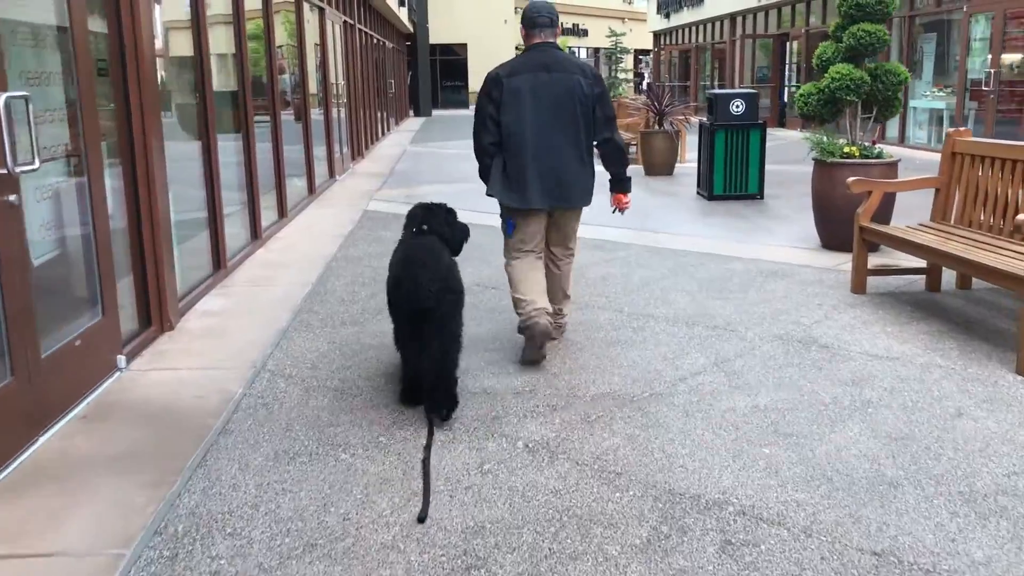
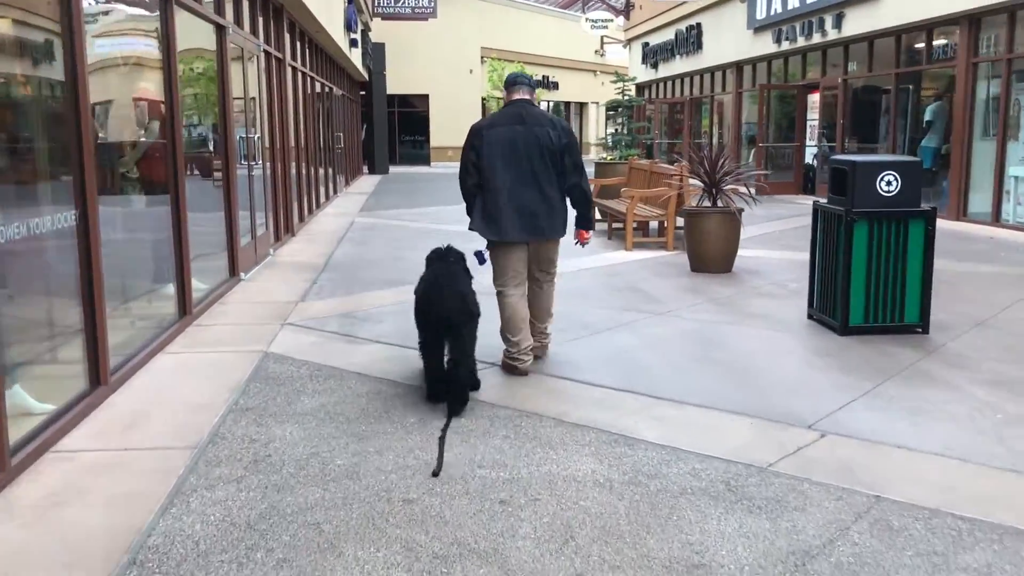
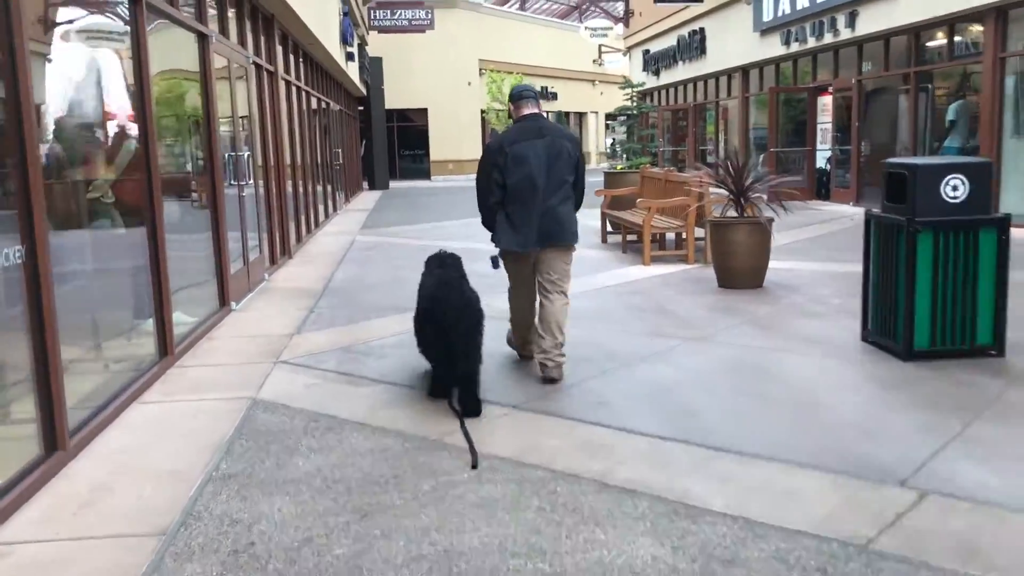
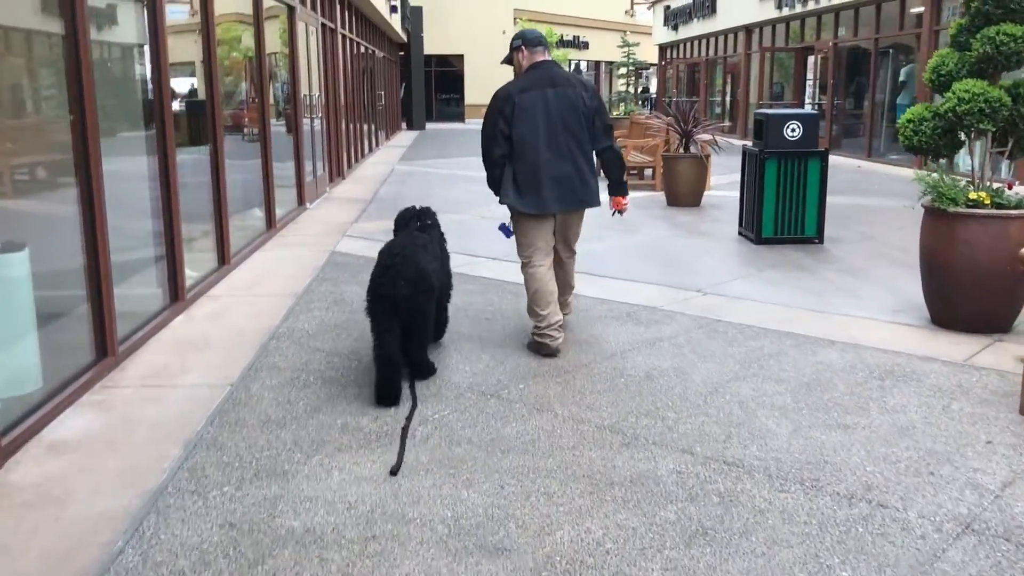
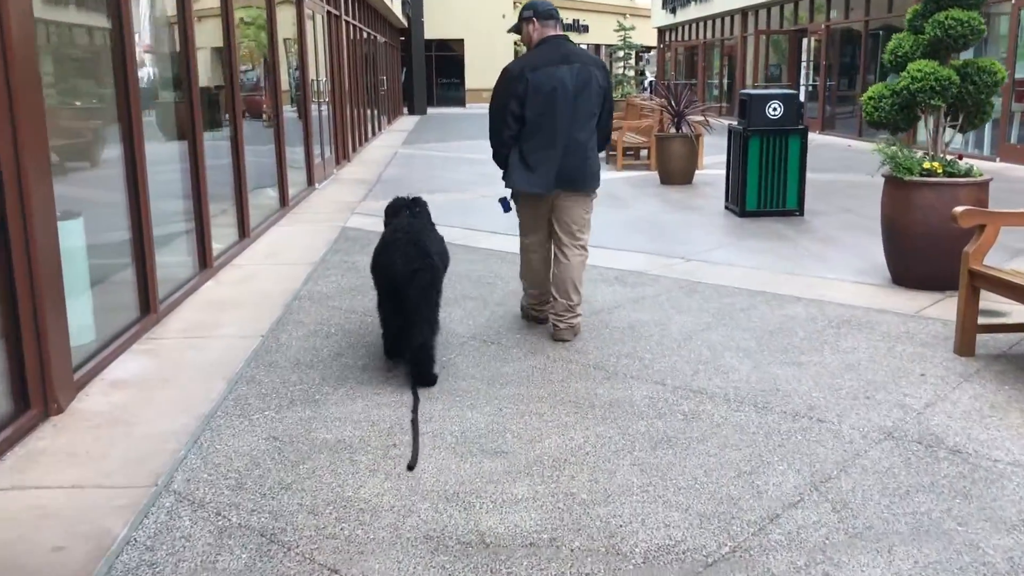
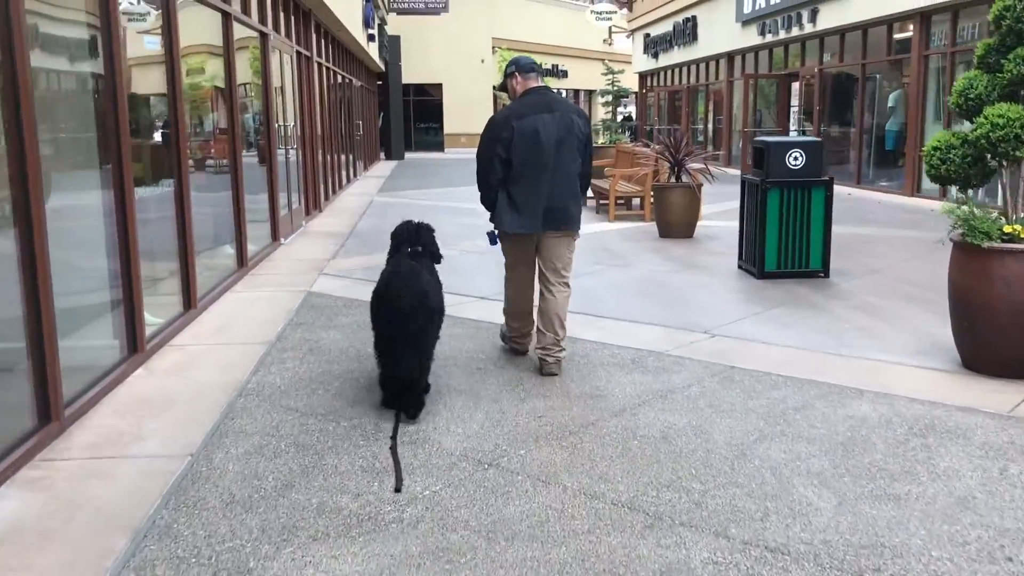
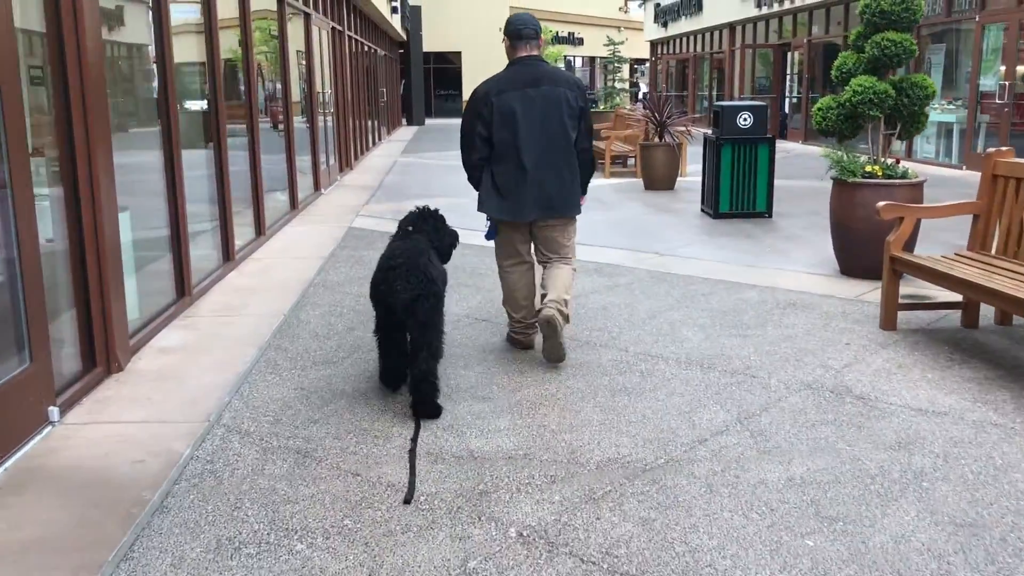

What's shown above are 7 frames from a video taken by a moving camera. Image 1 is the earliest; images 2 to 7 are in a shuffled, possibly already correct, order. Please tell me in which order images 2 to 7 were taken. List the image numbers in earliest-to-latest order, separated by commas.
7, 5, 4, 6, 2, 3
